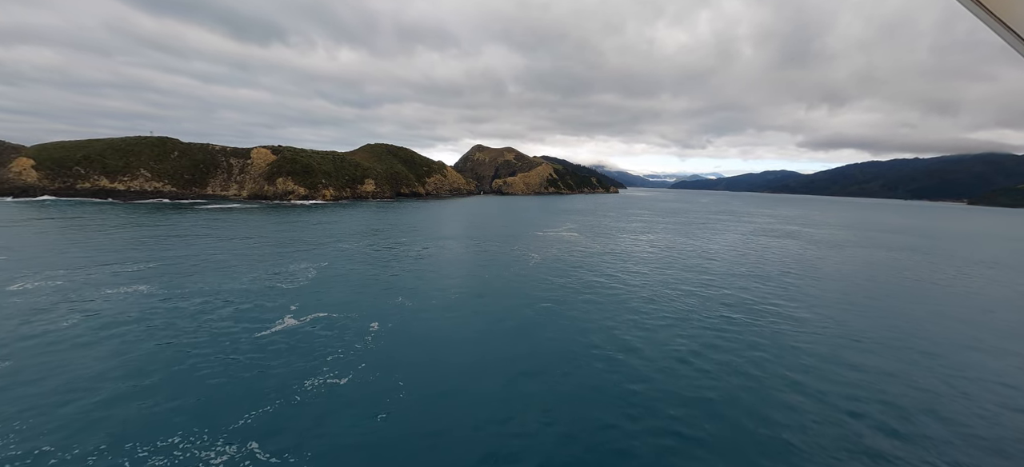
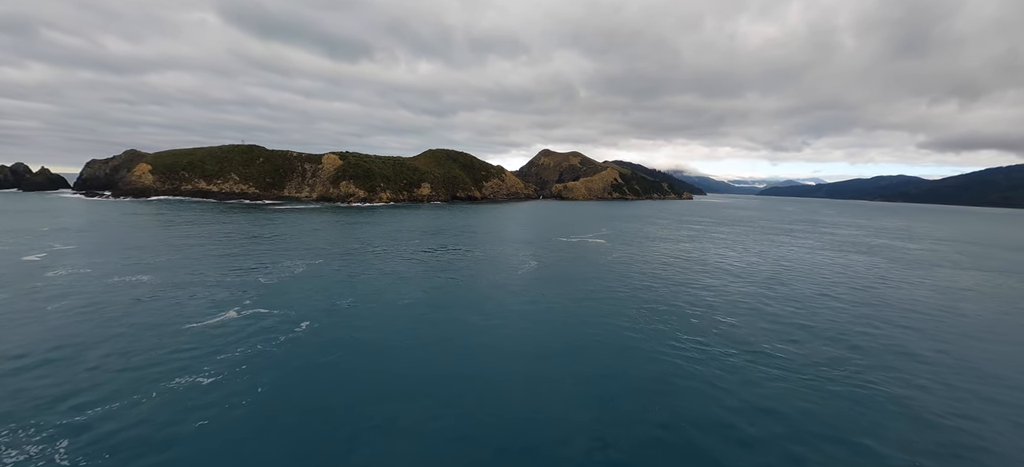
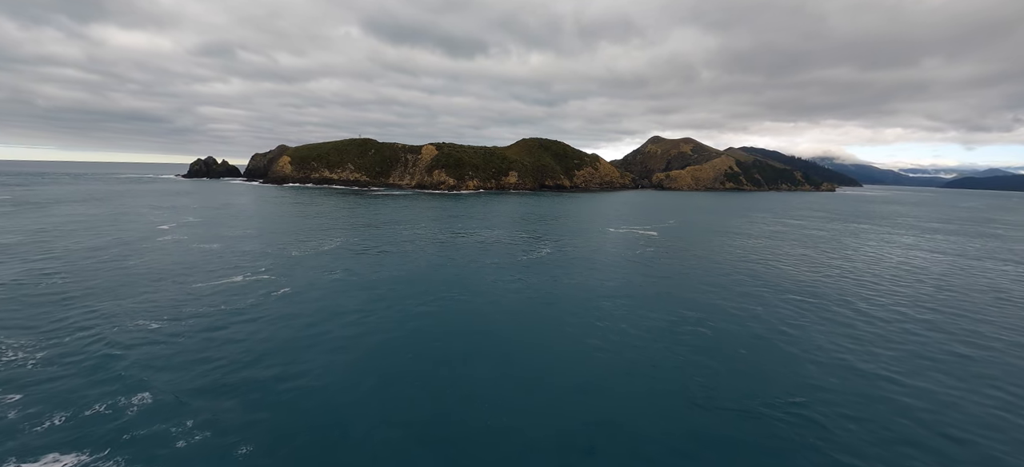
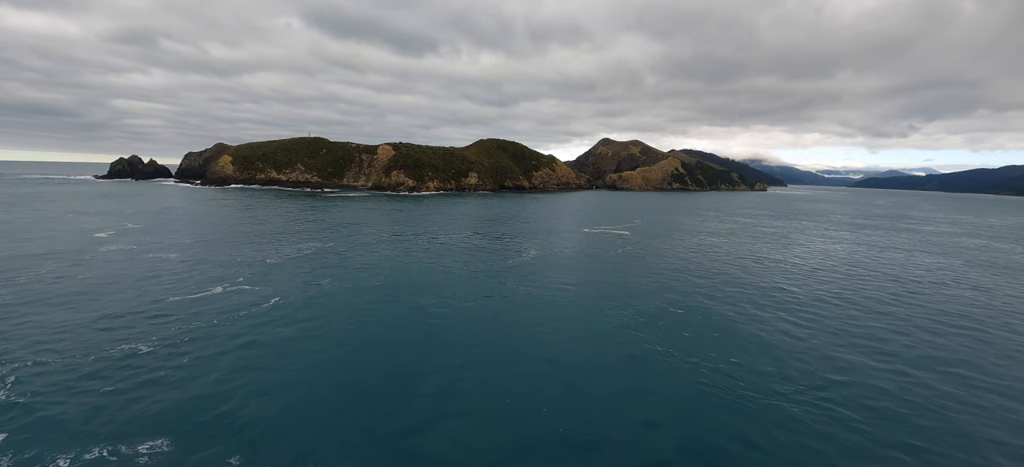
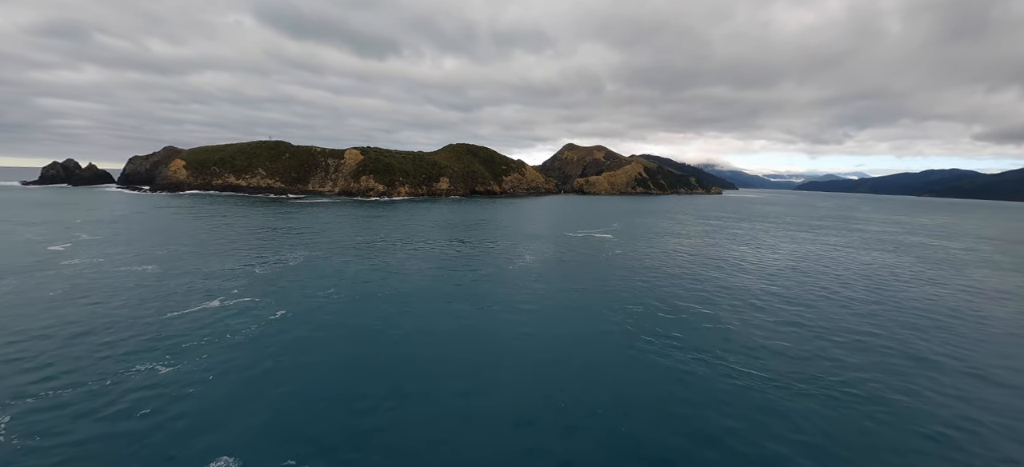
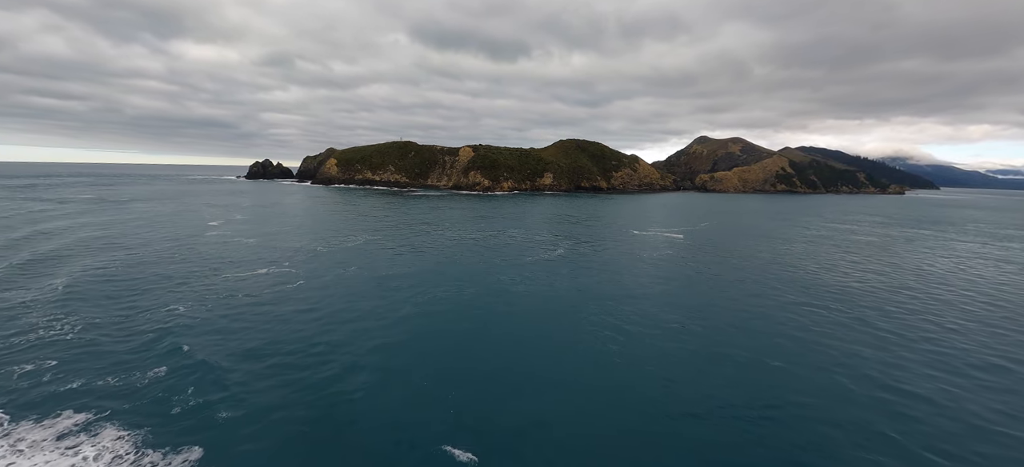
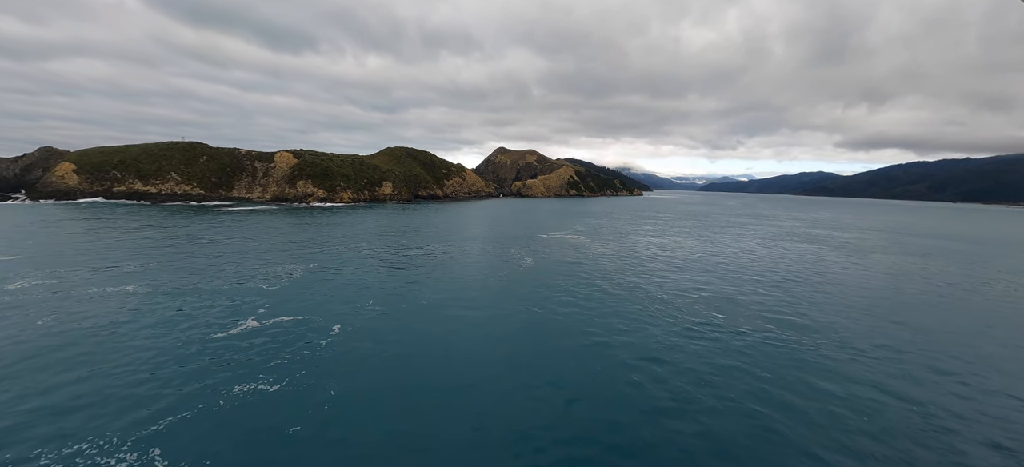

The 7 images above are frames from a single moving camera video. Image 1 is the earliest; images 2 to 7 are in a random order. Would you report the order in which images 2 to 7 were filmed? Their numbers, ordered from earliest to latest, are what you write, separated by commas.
7, 2, 5, 4, 3, 6
